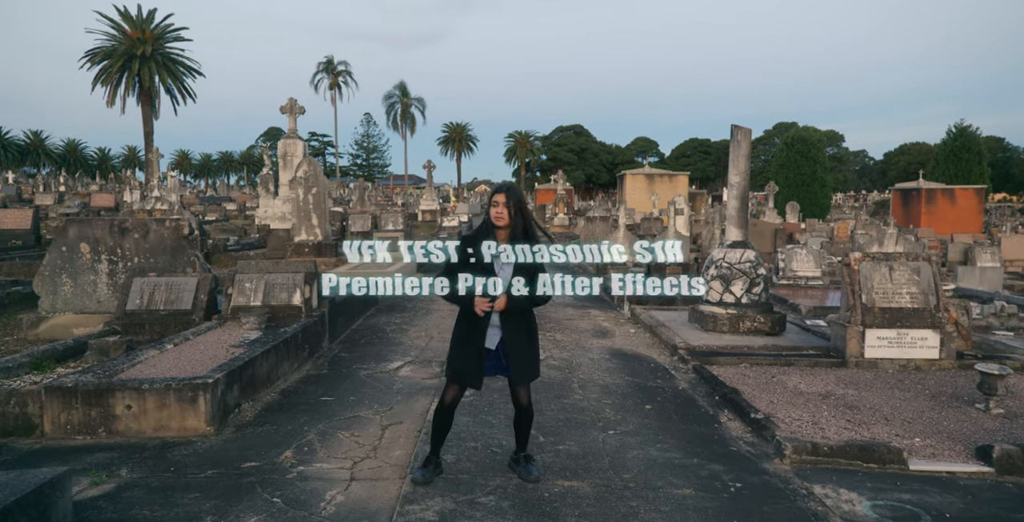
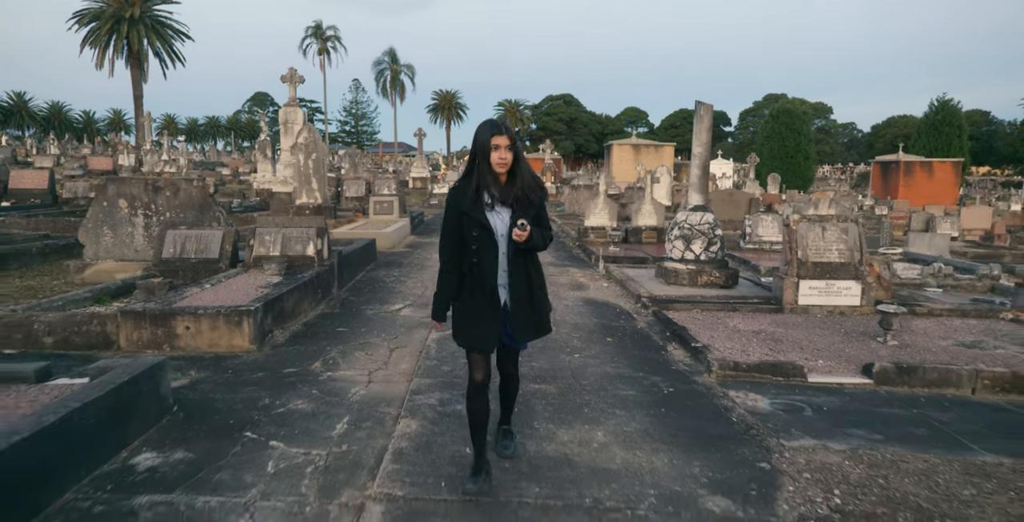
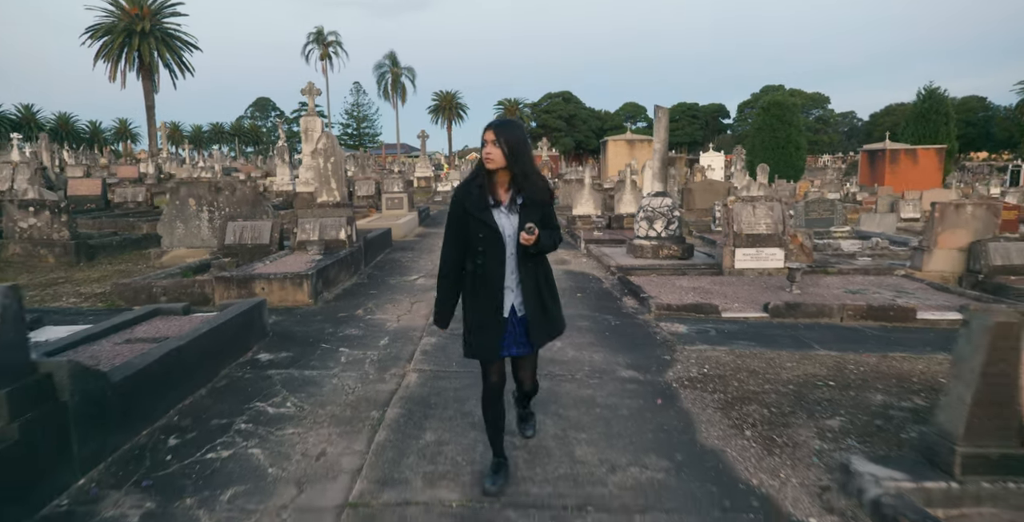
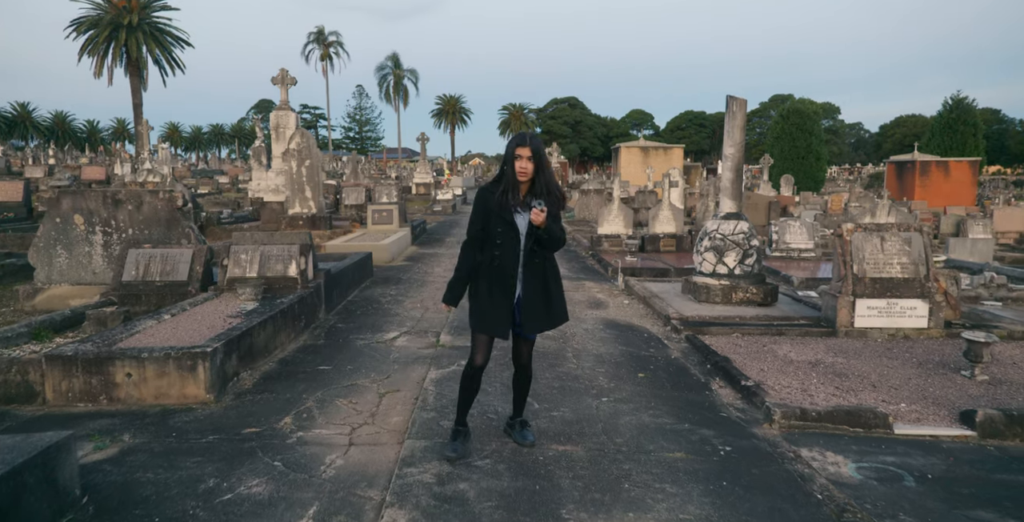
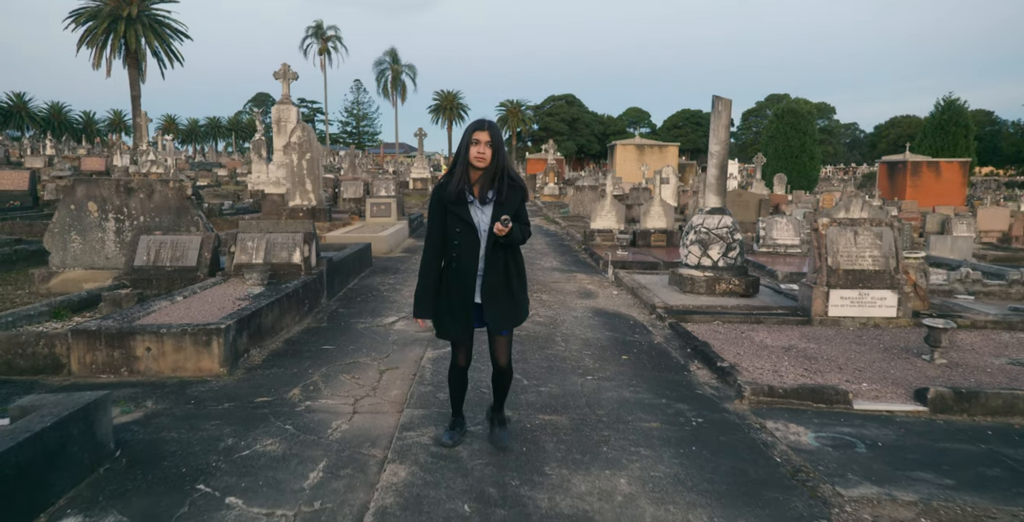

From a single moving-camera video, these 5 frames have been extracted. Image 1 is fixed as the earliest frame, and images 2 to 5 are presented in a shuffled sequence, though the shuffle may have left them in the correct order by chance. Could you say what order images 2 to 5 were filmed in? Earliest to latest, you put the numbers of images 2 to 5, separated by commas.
4, 5, 2, 3
